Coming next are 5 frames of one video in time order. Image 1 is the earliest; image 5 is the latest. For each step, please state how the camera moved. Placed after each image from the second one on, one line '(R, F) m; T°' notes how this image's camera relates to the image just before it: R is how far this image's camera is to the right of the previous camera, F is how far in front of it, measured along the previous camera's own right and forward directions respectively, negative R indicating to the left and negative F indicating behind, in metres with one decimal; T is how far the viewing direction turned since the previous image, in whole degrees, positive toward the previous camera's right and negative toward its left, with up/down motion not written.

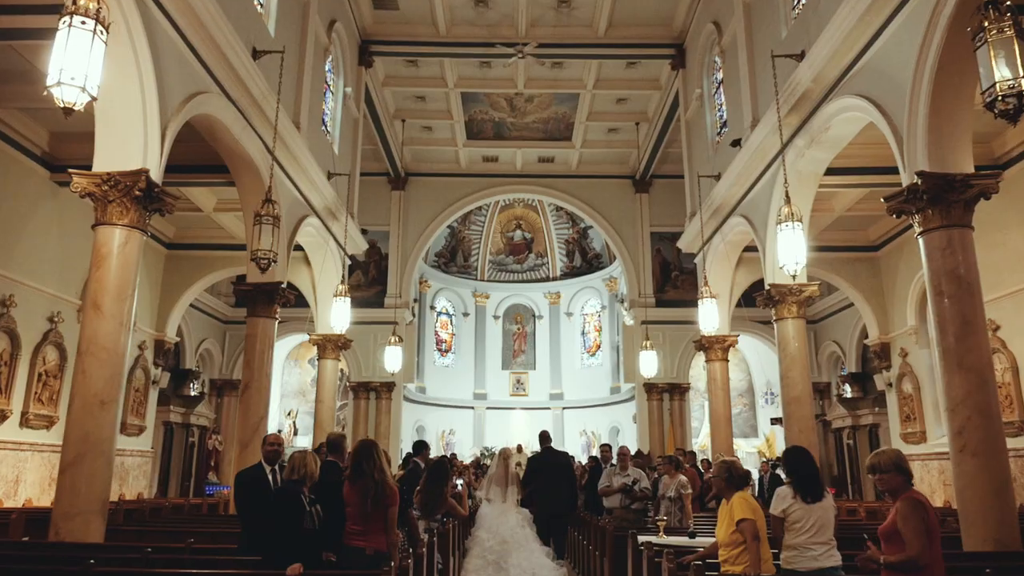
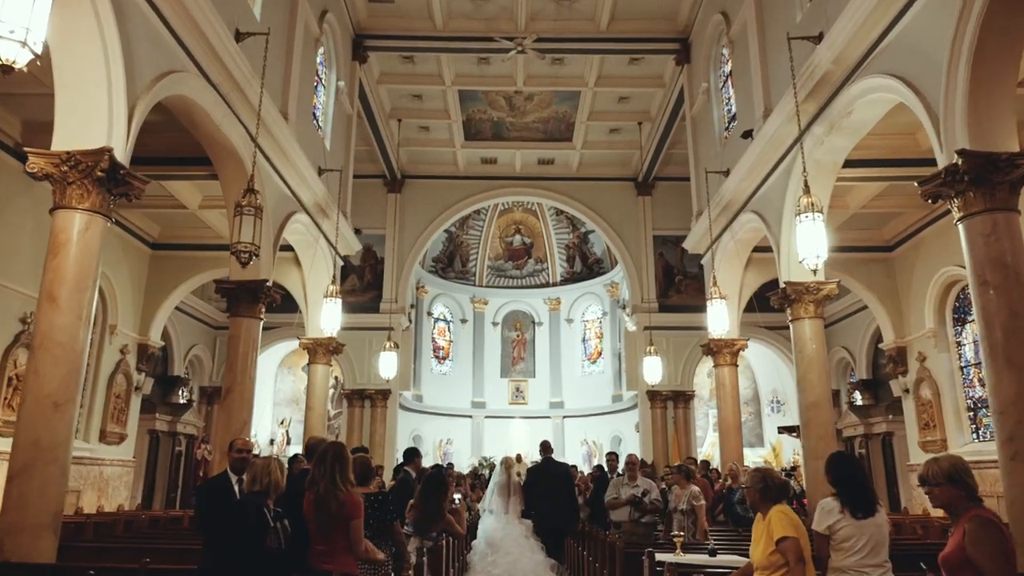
(0.0, +0.6) m; 0°
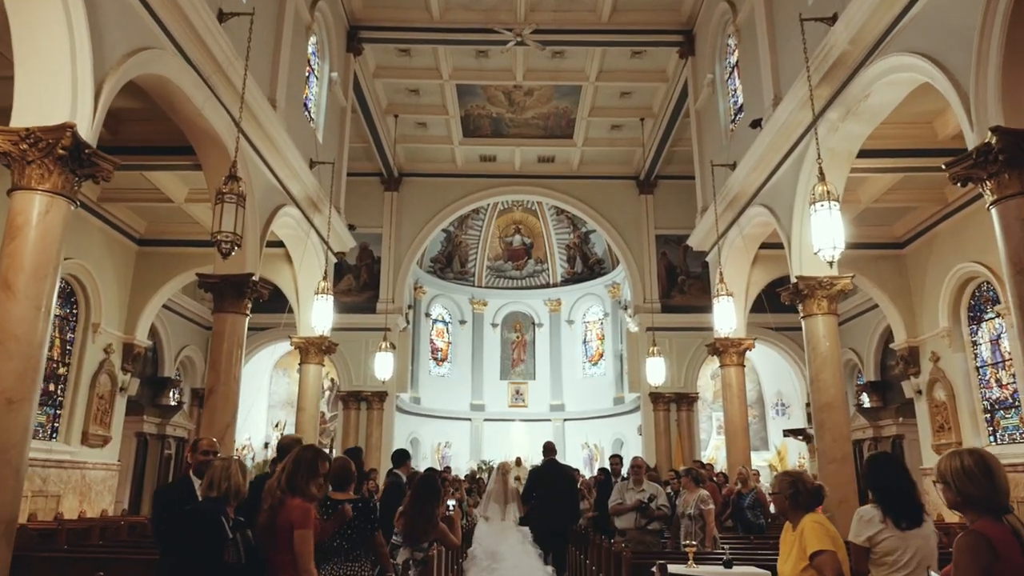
(0.0, +0.5) m; 0°
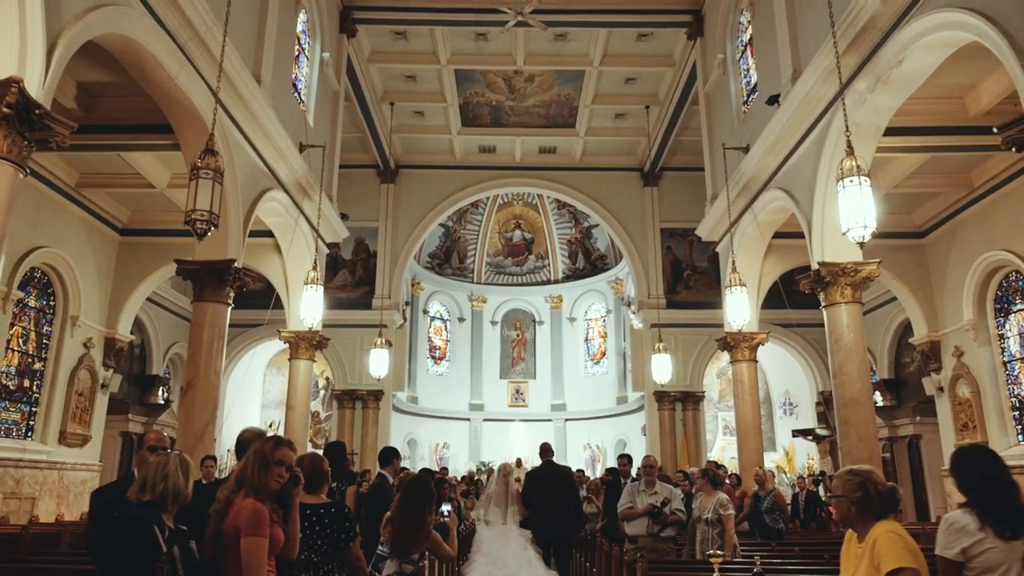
(0.0, +0.7) m; 0°
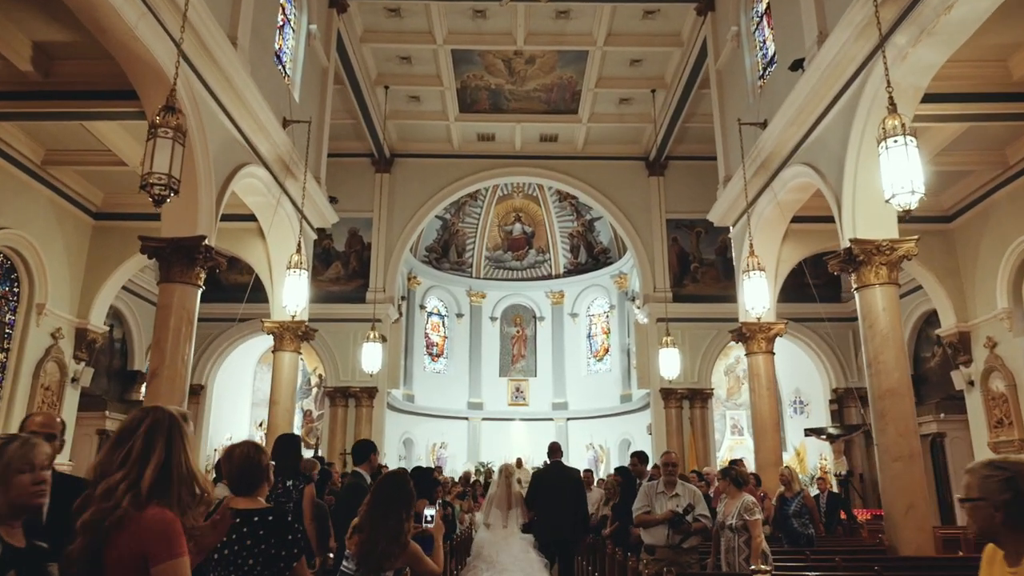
(0.0, +0.9) m; 0°
